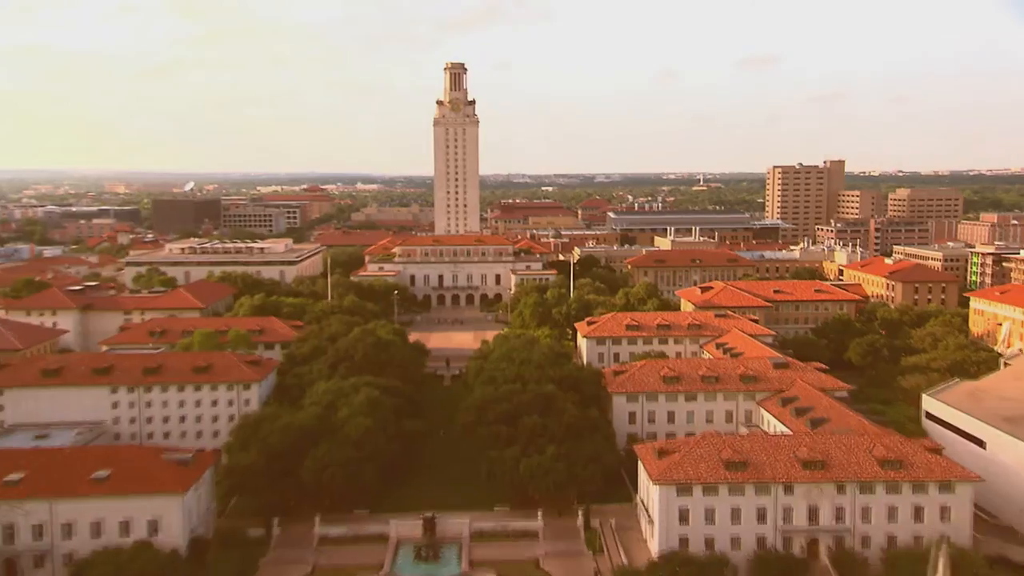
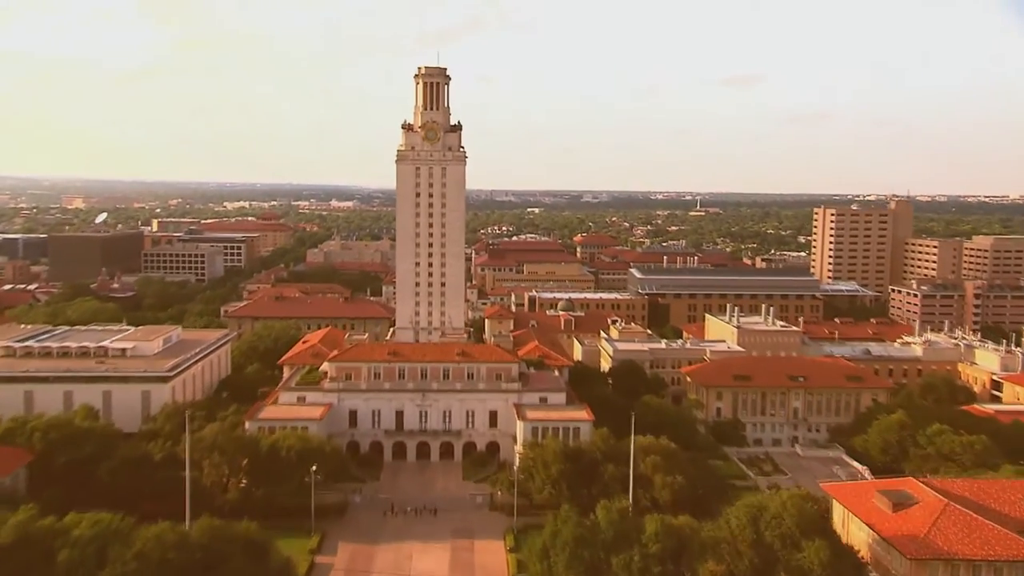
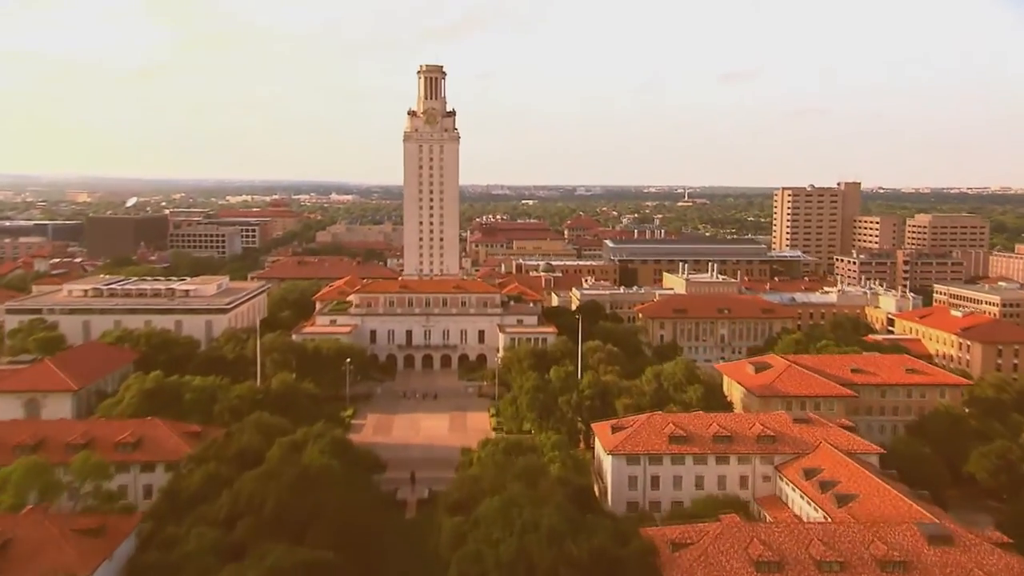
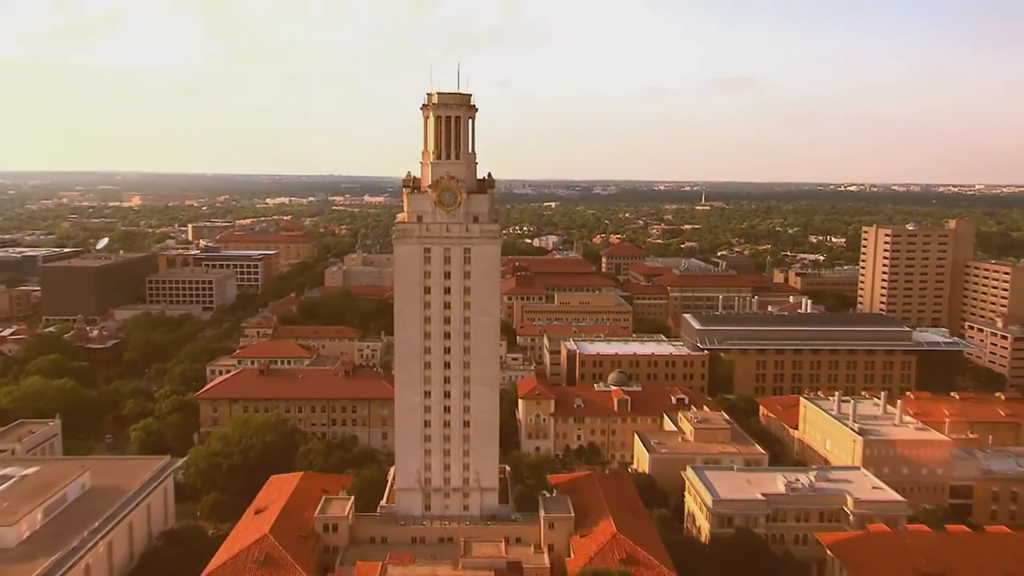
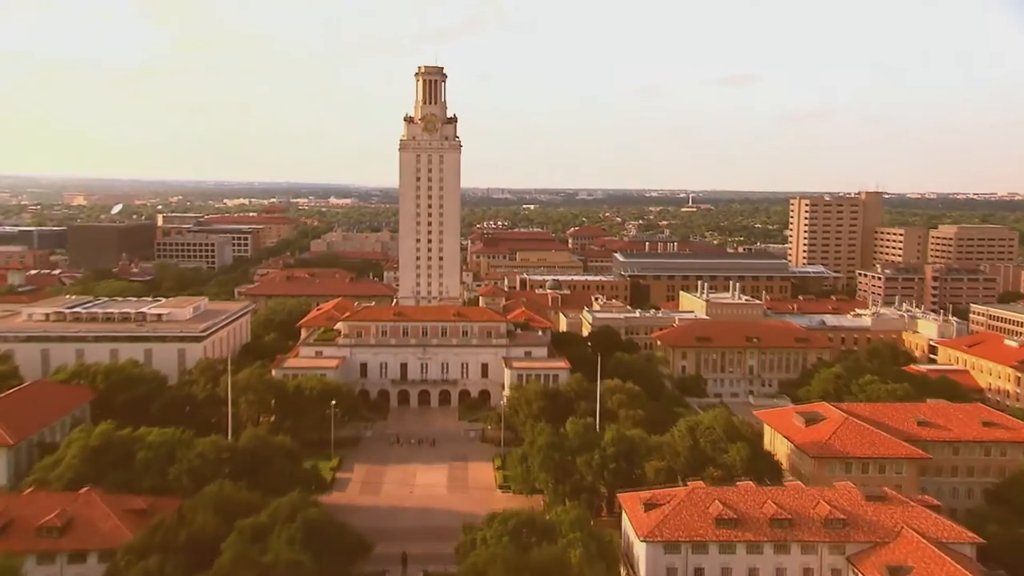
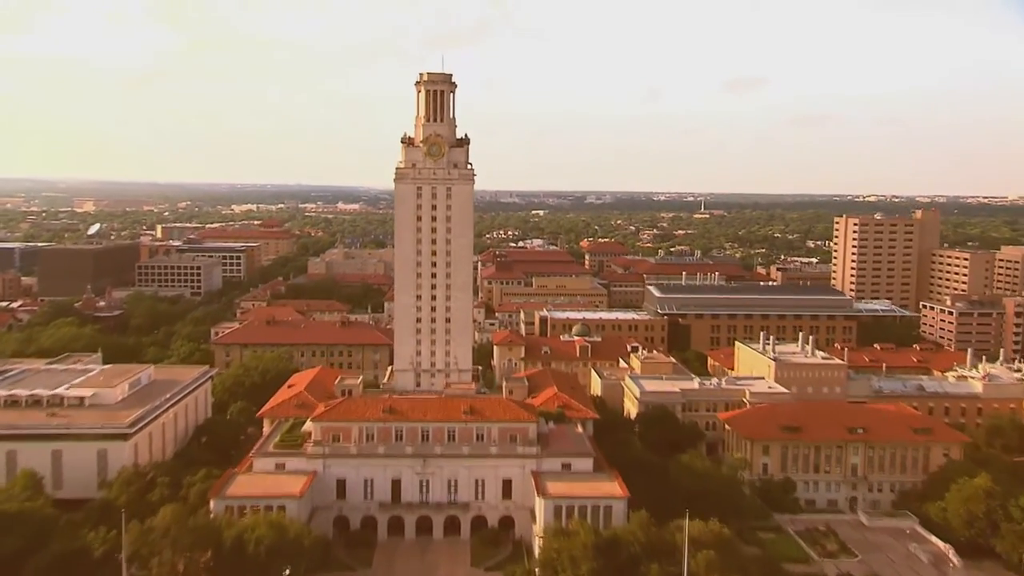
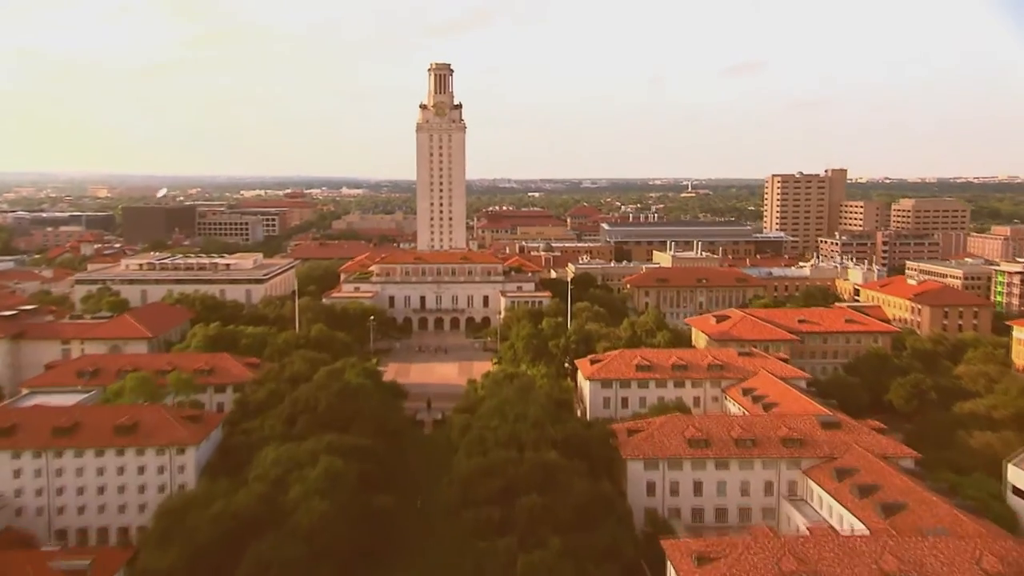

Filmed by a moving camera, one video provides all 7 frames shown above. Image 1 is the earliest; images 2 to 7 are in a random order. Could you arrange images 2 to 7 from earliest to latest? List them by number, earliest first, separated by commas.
7, 3, 5, 2, 6, 4
